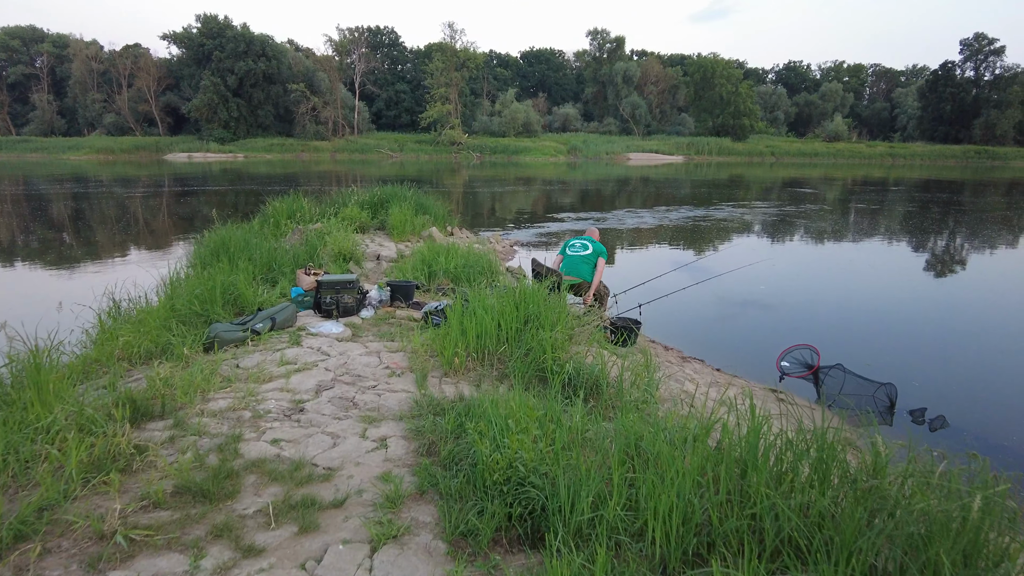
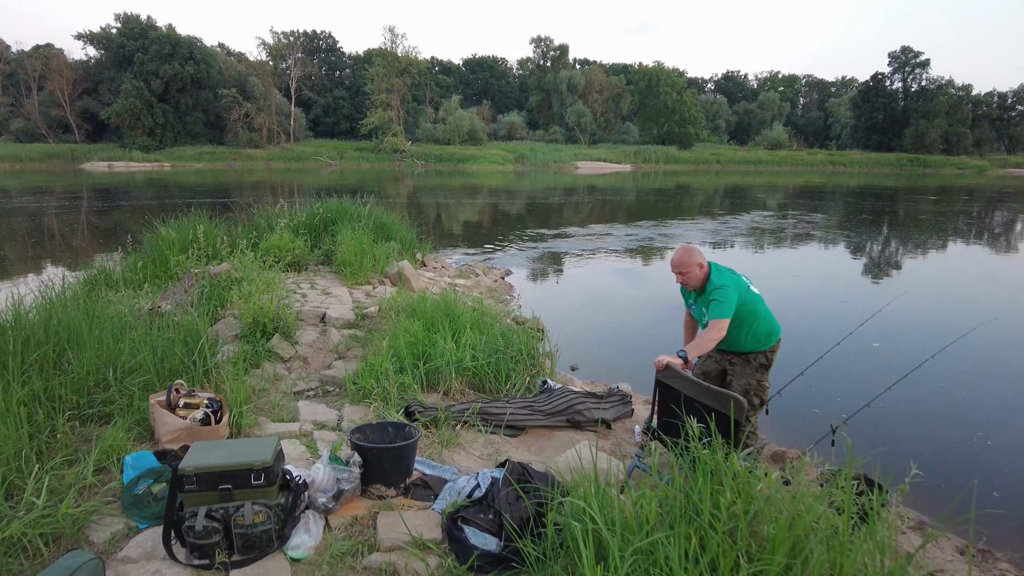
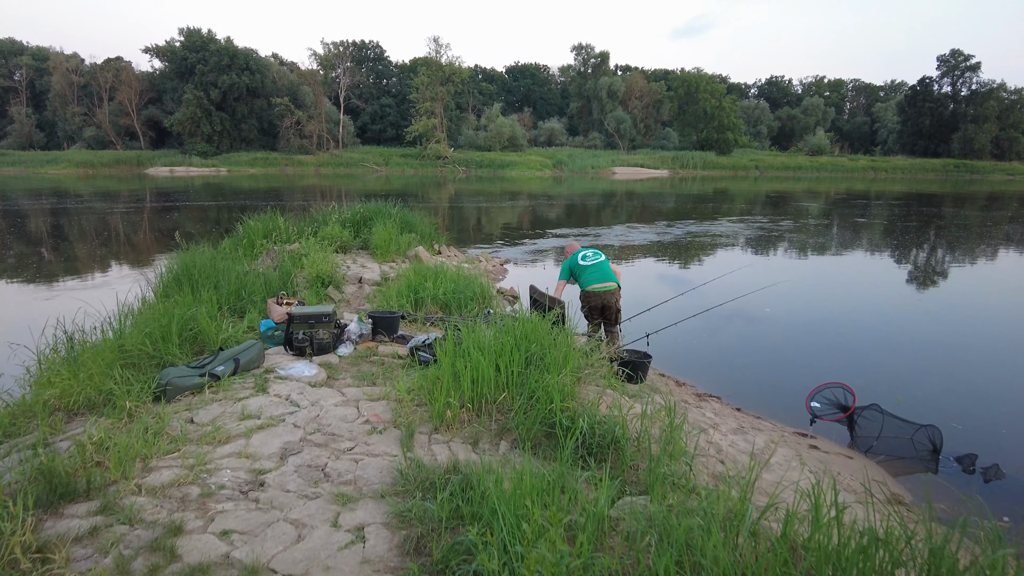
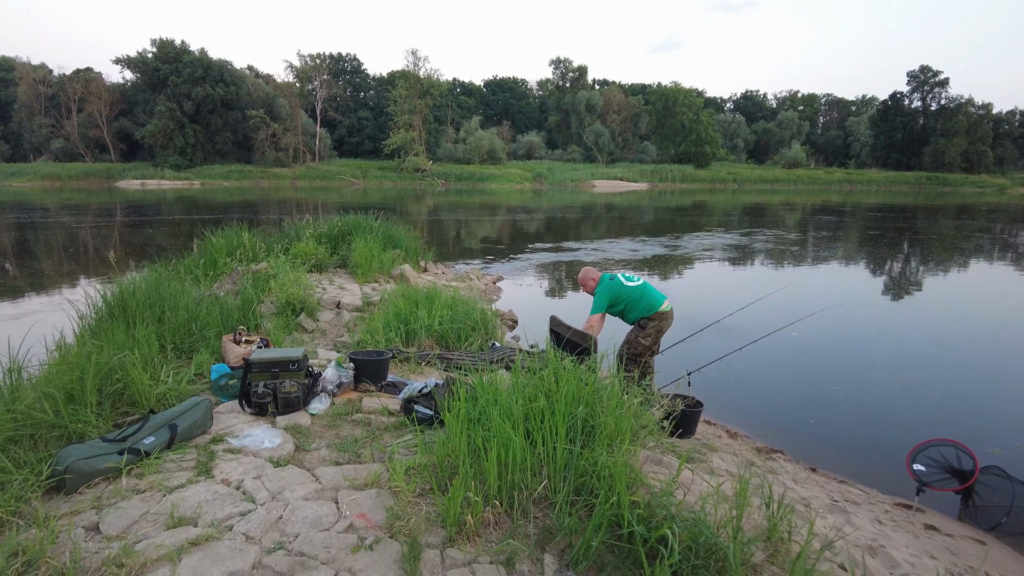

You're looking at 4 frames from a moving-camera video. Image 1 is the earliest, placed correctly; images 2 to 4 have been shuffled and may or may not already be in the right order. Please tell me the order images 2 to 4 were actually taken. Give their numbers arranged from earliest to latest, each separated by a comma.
3, 4, 2
